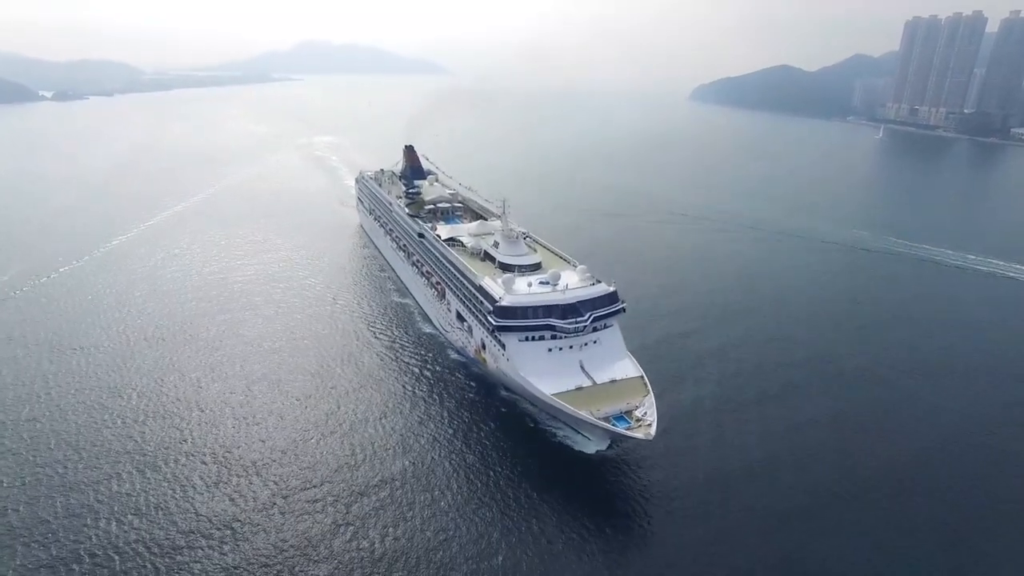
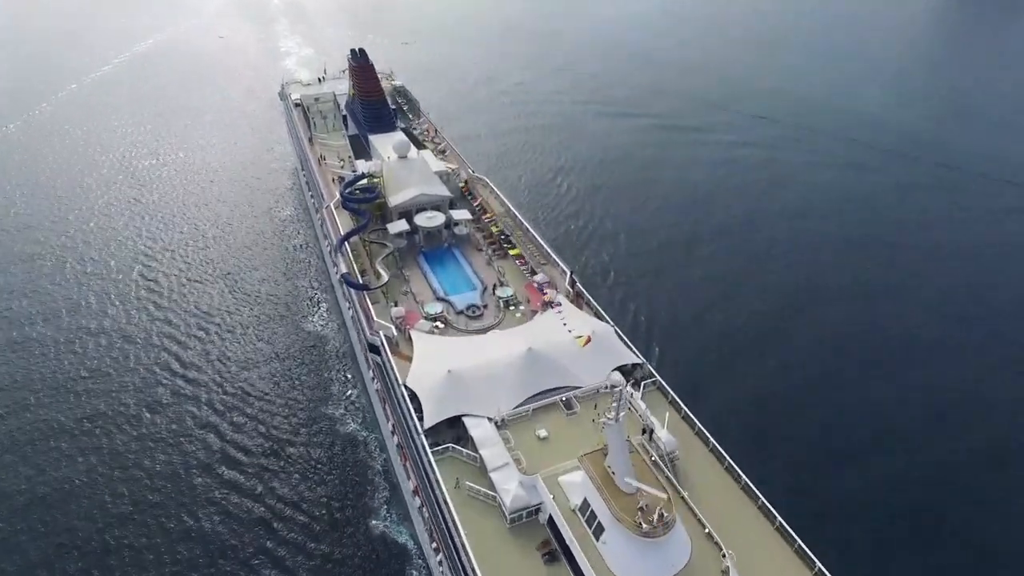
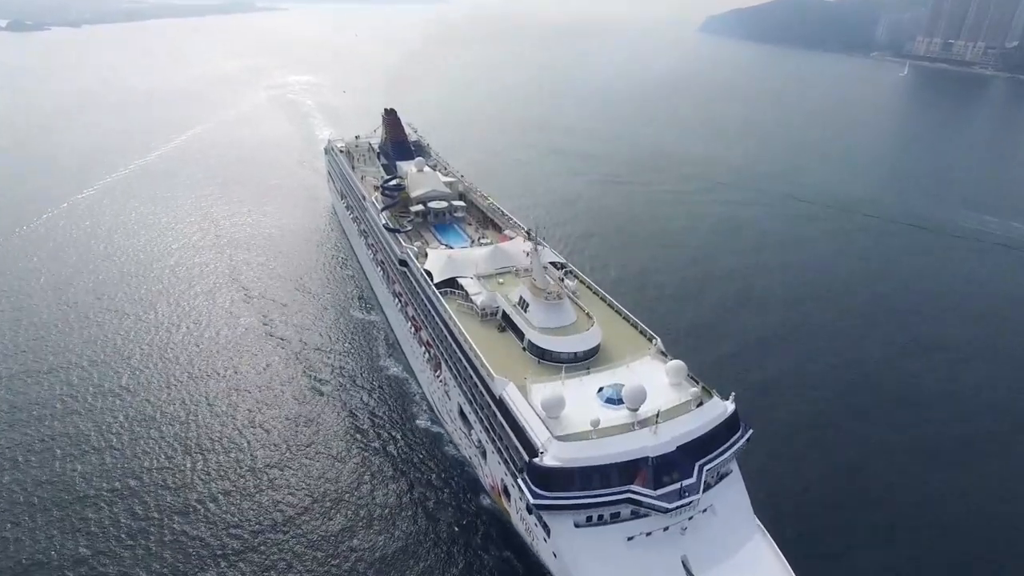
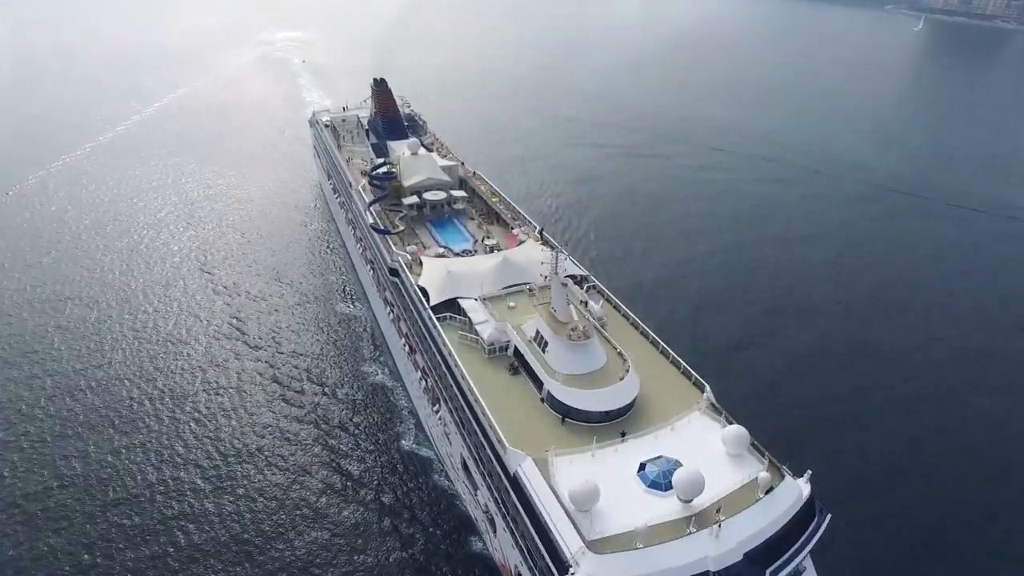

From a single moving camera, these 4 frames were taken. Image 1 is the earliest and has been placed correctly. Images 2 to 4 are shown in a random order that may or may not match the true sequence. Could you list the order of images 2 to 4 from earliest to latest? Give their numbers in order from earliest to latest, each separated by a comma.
3, 4, 2
